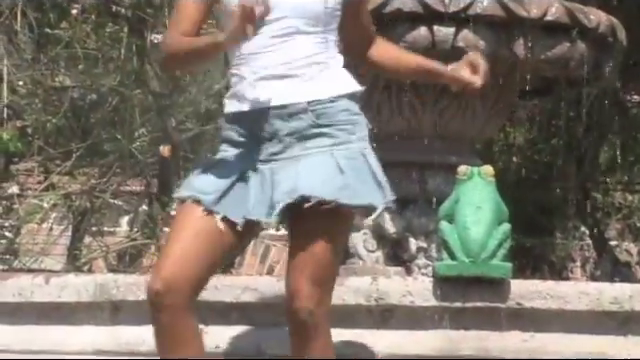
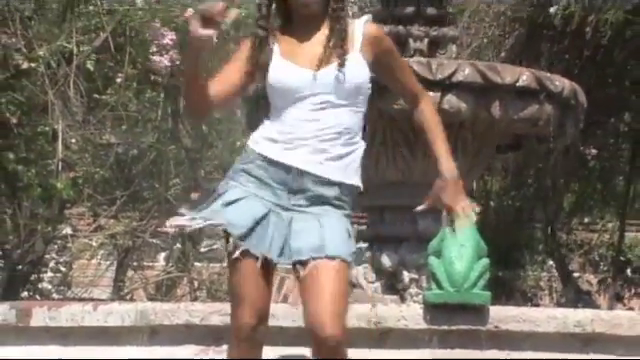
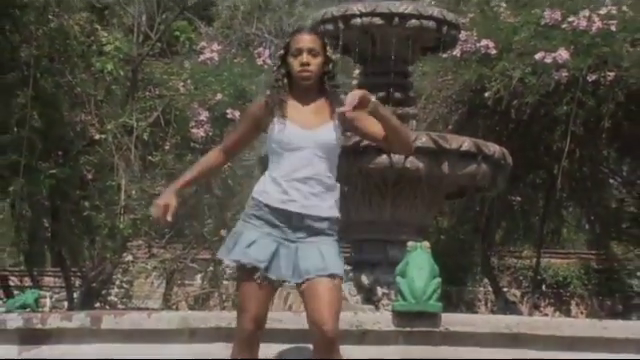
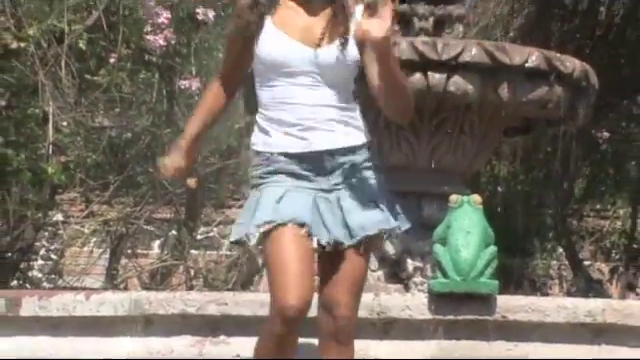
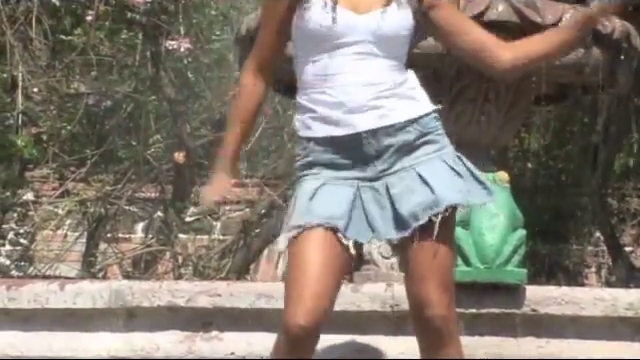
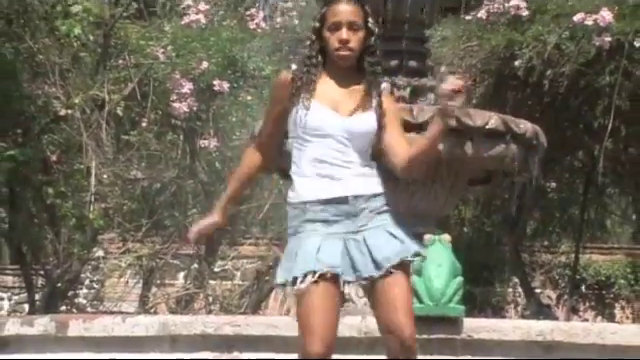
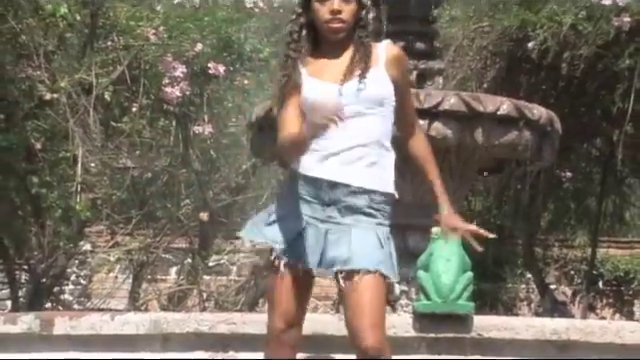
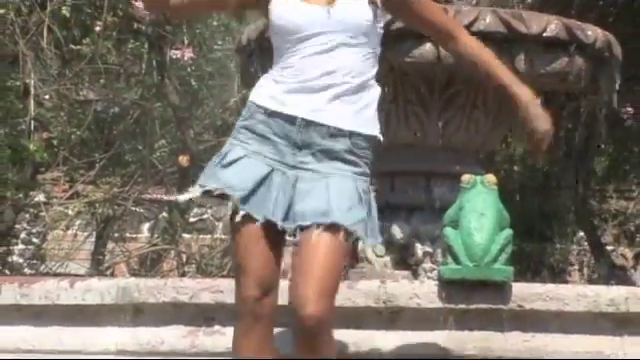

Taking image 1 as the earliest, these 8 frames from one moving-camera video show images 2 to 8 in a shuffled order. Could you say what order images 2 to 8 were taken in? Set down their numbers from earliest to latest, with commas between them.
5, 8, 4, 2, 7, 6, 3
